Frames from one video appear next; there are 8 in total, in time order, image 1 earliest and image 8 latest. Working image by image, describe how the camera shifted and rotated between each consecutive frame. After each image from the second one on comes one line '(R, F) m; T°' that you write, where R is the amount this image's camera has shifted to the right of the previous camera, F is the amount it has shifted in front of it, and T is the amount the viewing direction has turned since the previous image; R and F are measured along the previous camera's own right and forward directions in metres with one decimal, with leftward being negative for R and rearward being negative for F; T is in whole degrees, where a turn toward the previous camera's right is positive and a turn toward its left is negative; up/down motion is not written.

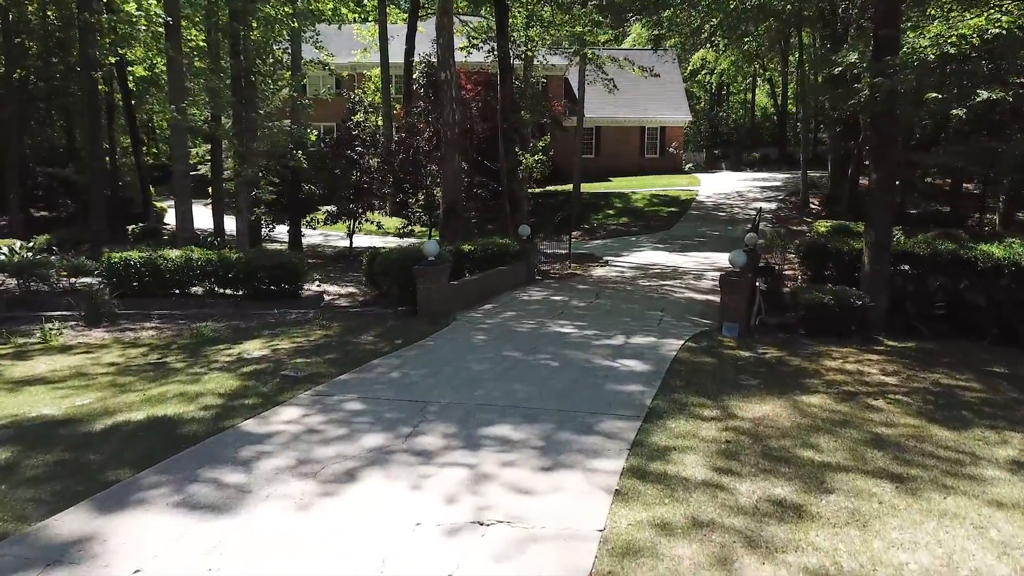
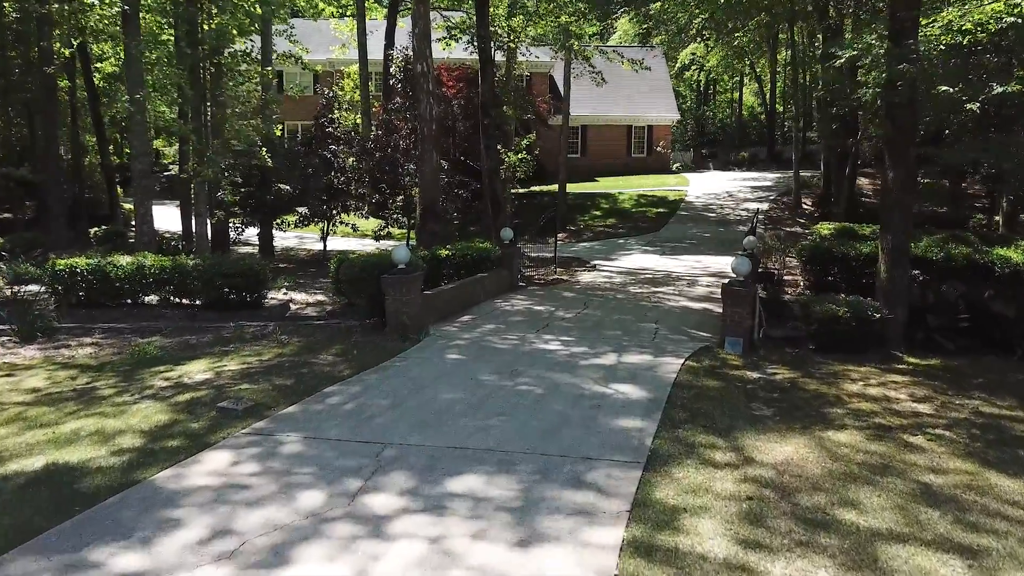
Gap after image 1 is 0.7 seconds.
(+0.1, +0.9) m; +1°
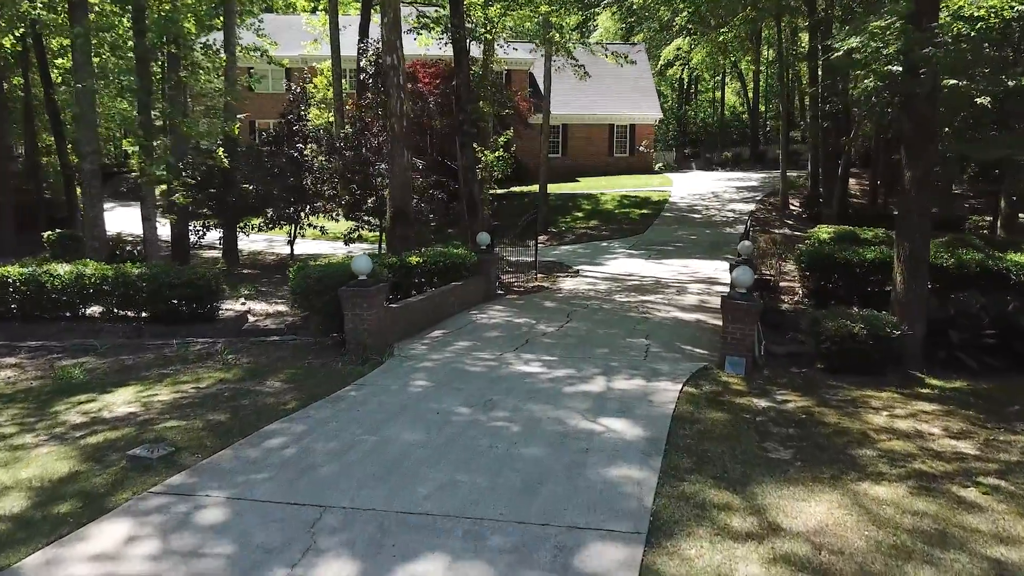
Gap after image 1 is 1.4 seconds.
(+0.1, +0.9) m; +1°
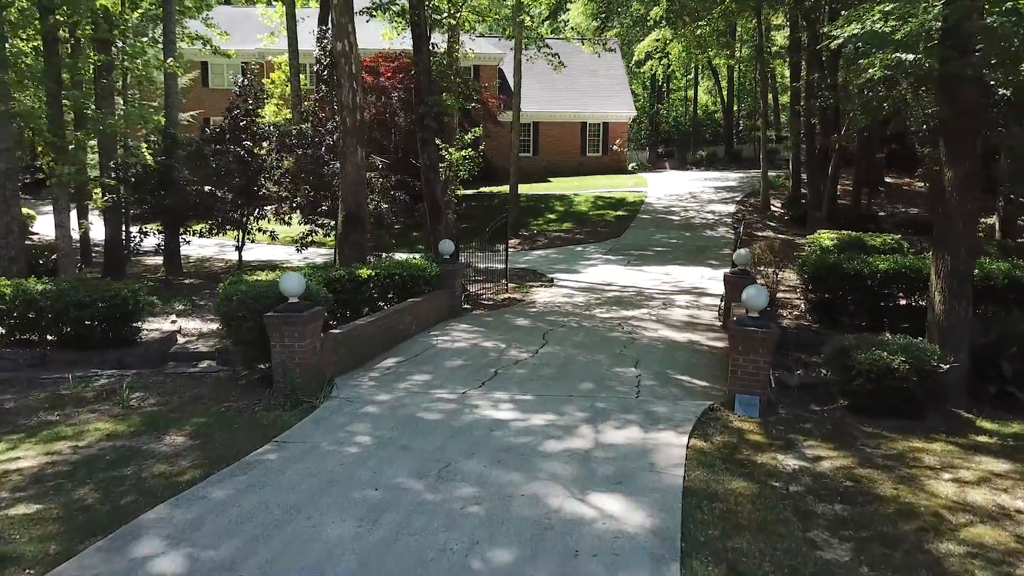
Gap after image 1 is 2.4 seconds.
(+0.1, +1.3) m; +2°
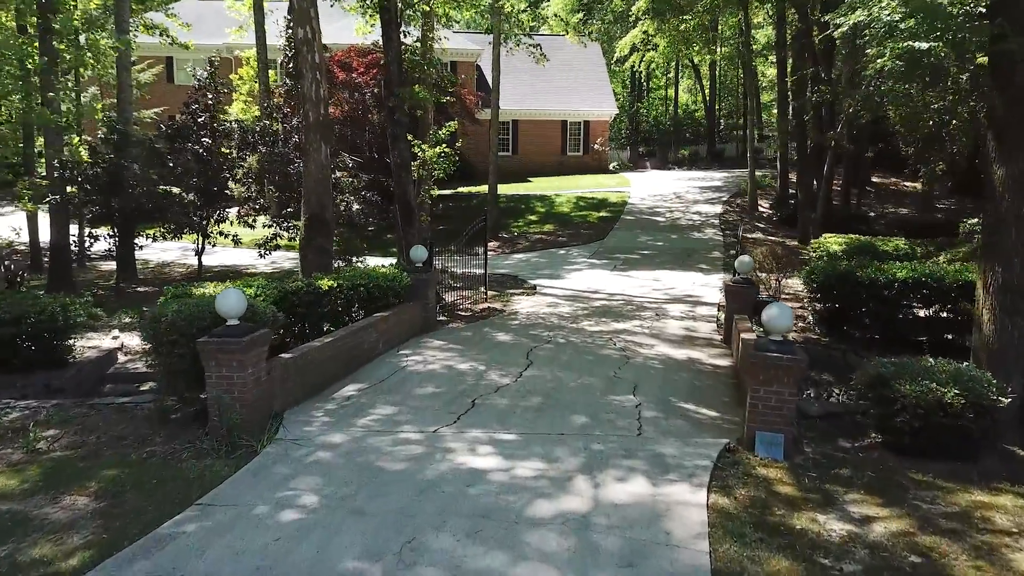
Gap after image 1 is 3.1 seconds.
(0.0, +0.9) m; +2°
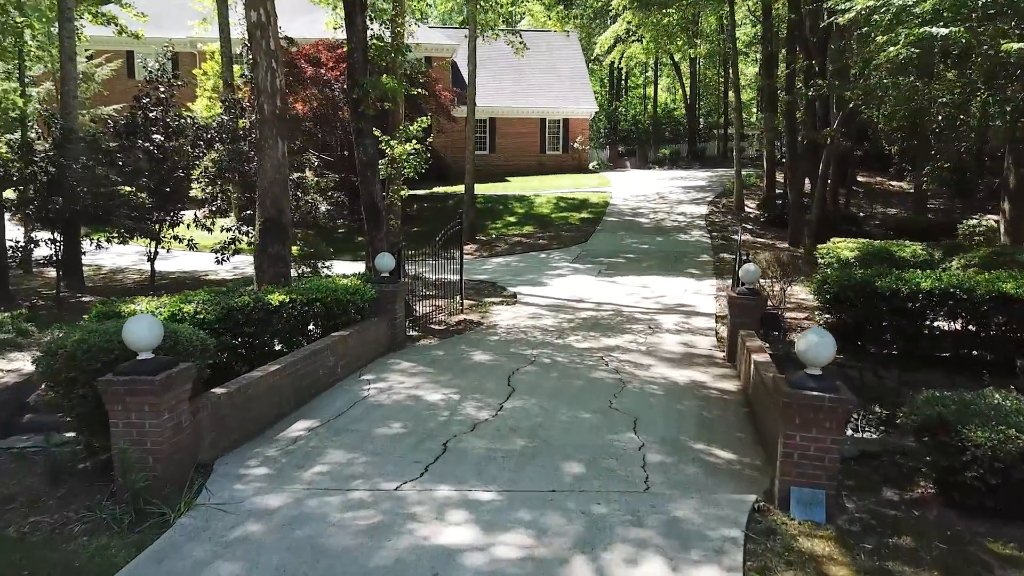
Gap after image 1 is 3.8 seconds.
(0.0, +0.9) m; +2°
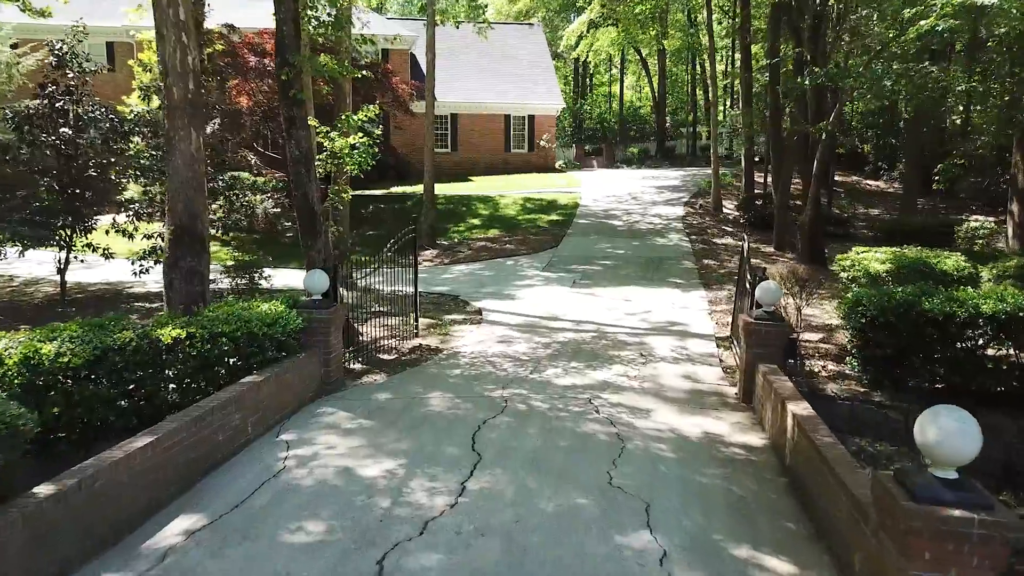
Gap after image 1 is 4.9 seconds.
(0.0, +1.5) m; +3°
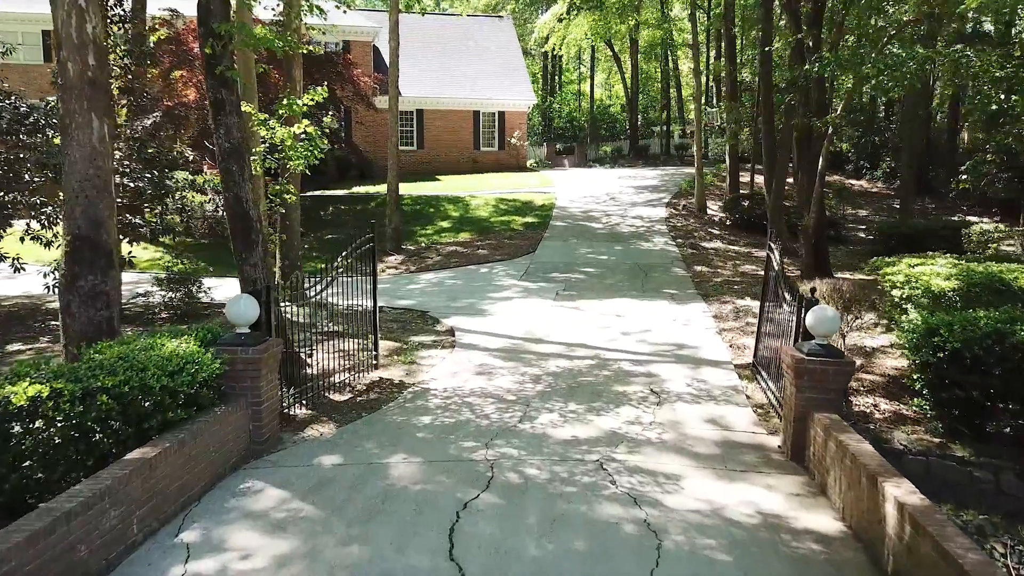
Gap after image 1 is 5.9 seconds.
(-0.1, +1.4) m; +2°
